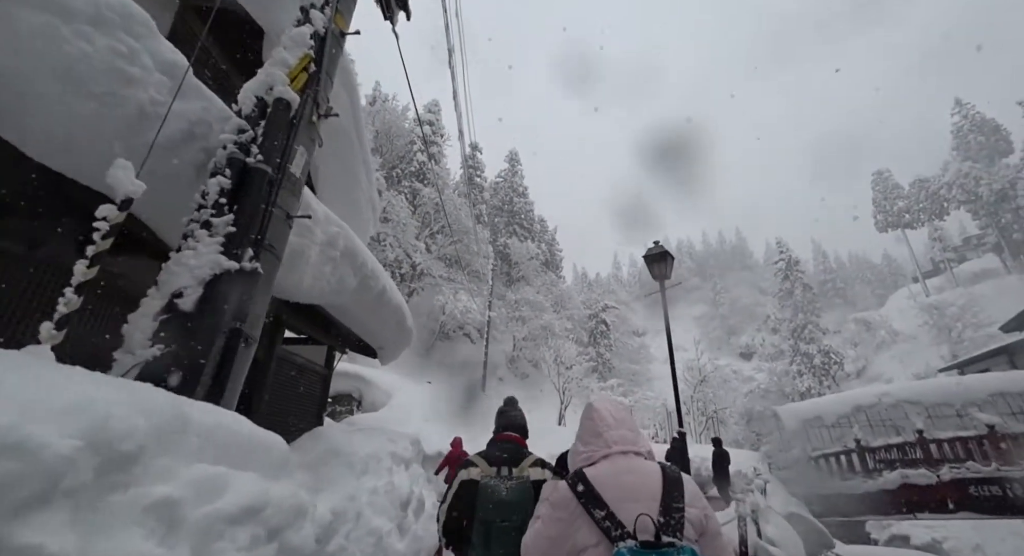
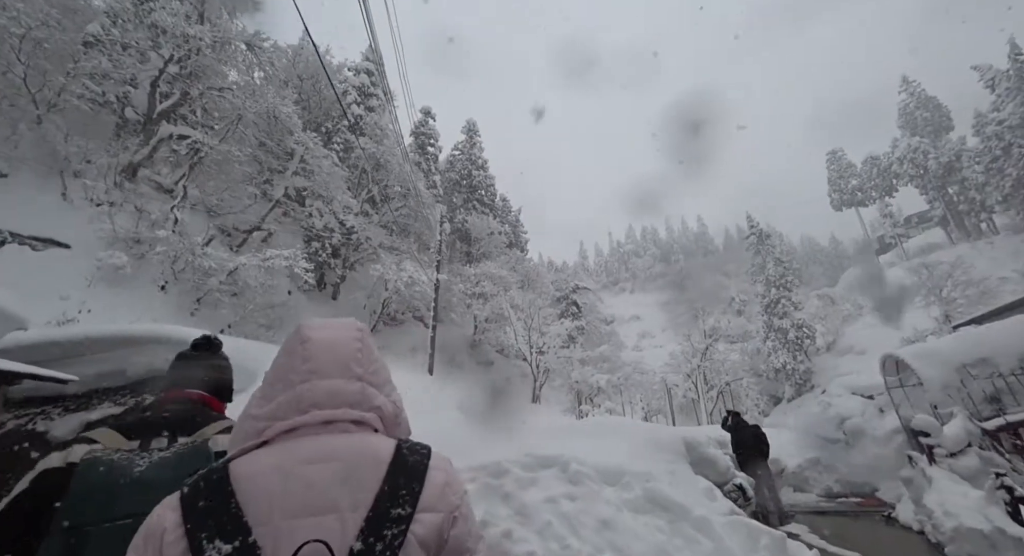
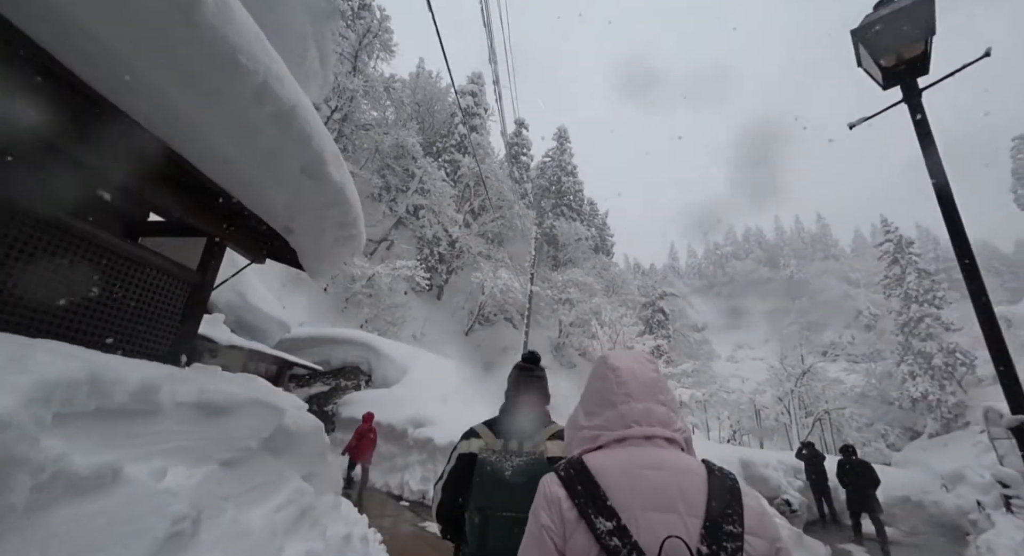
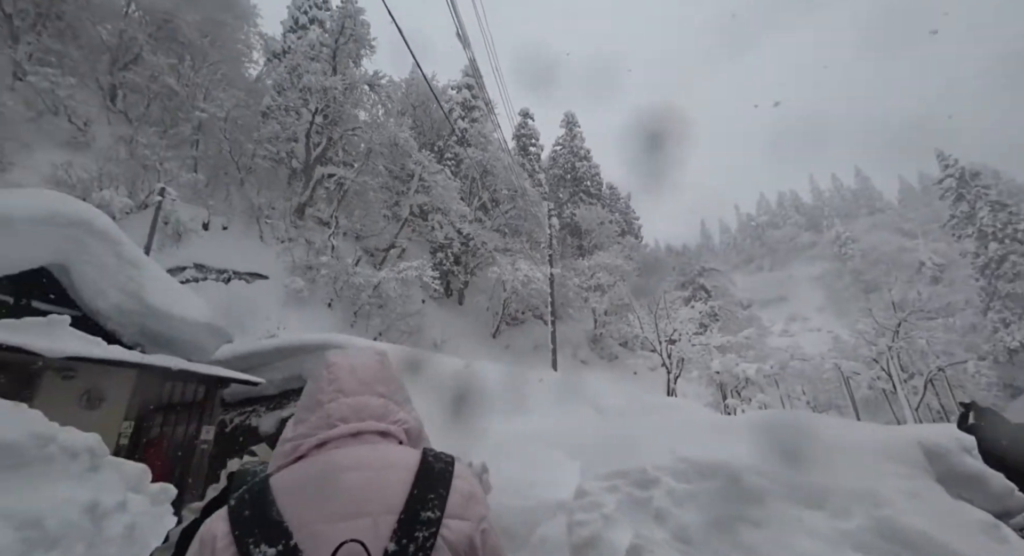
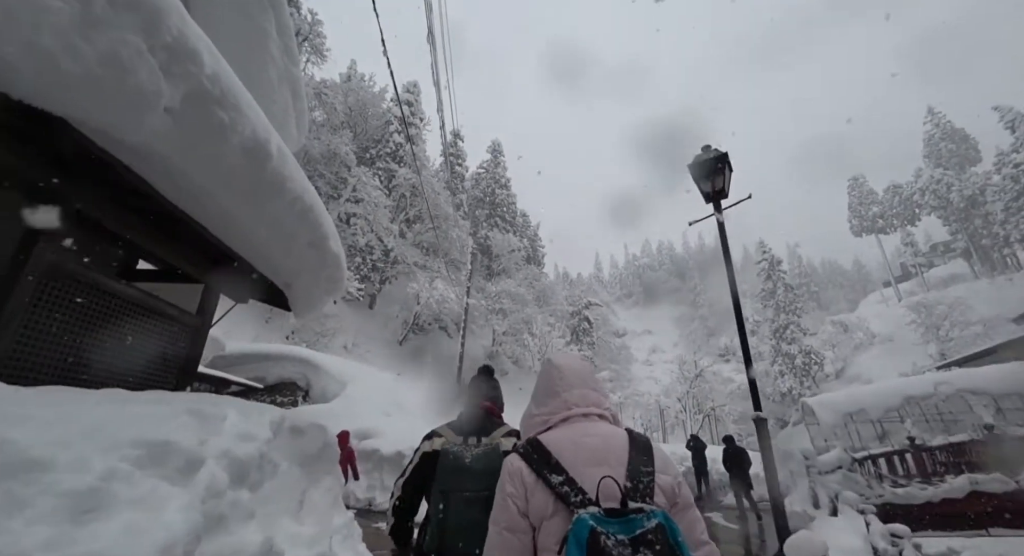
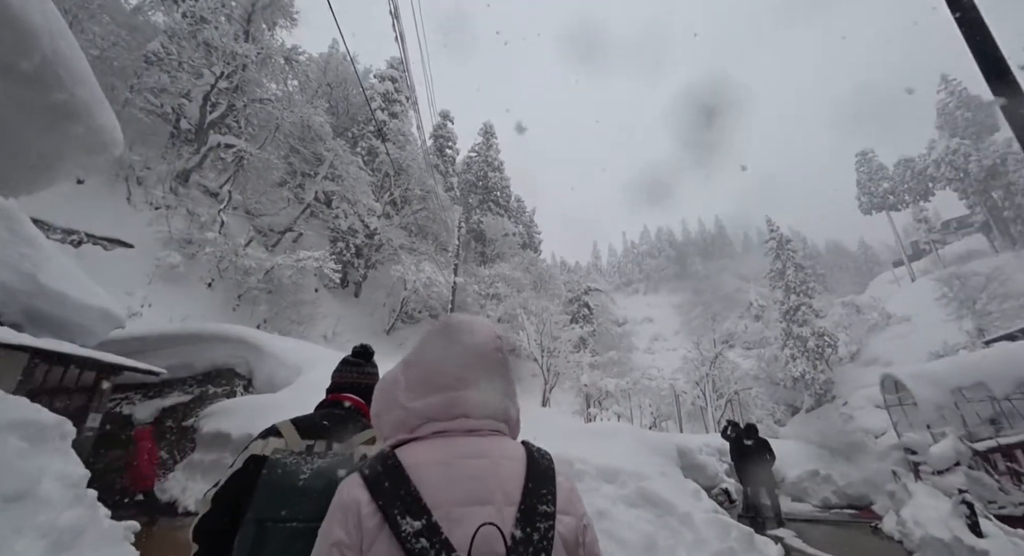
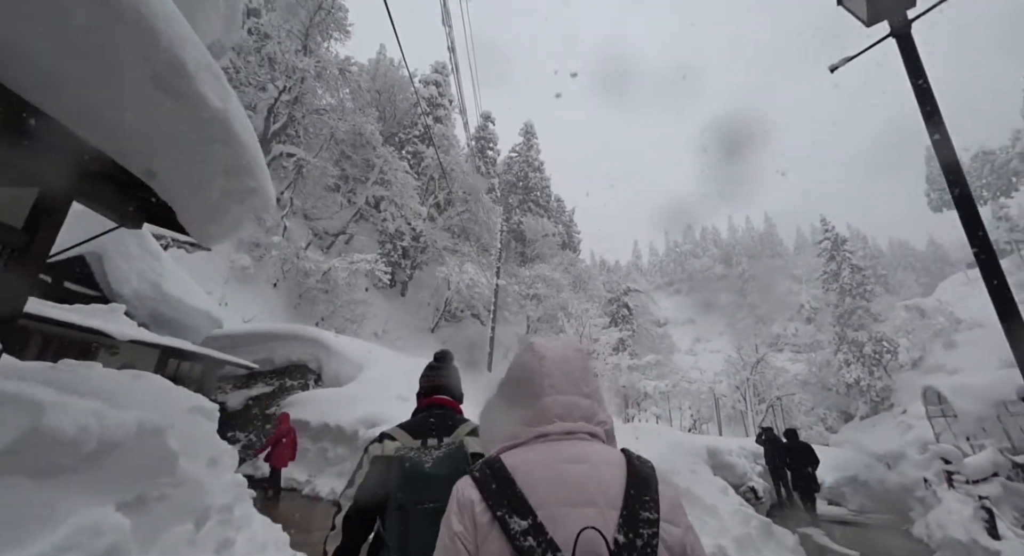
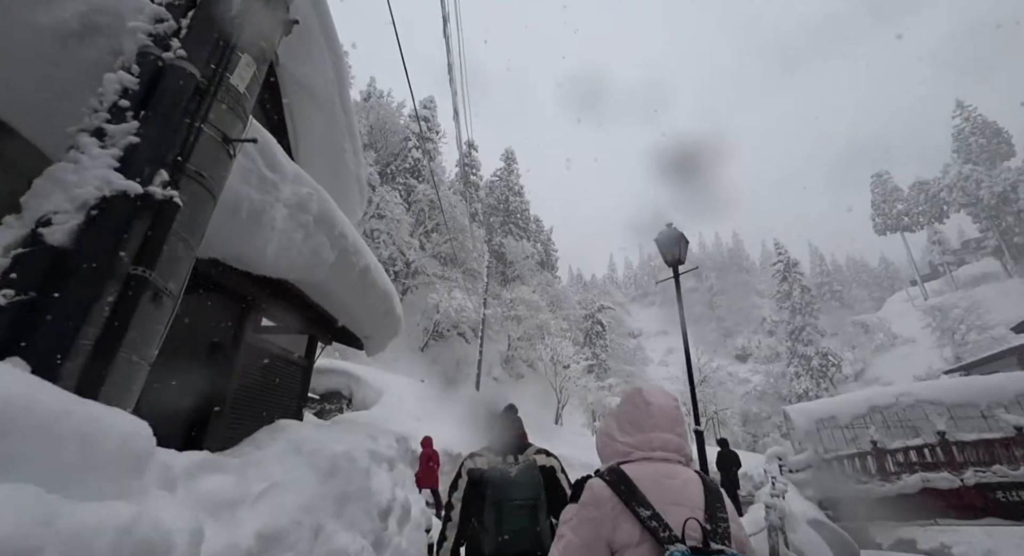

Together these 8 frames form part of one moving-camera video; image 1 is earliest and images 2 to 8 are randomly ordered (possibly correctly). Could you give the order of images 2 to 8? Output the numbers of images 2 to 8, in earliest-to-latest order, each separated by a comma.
8, 5, 3, 7, 6, 2, 4
